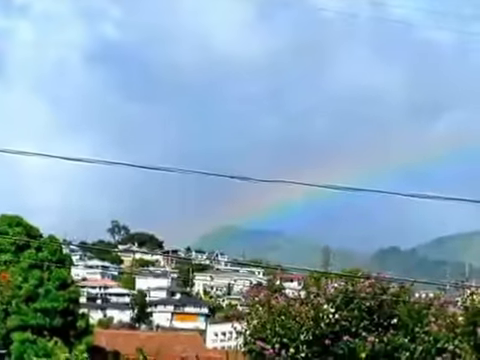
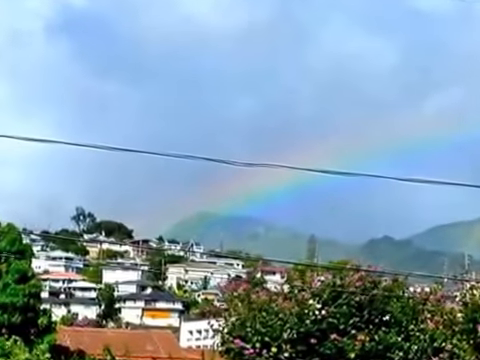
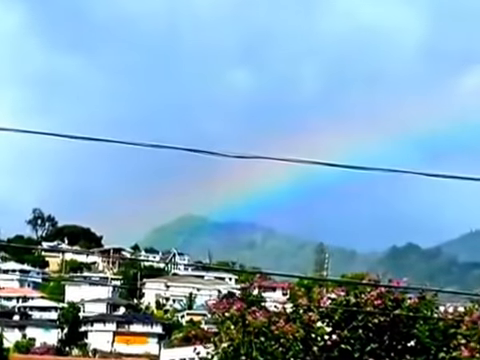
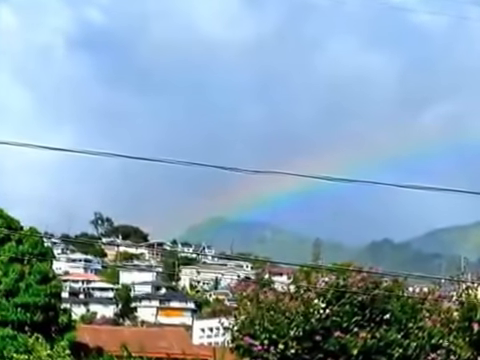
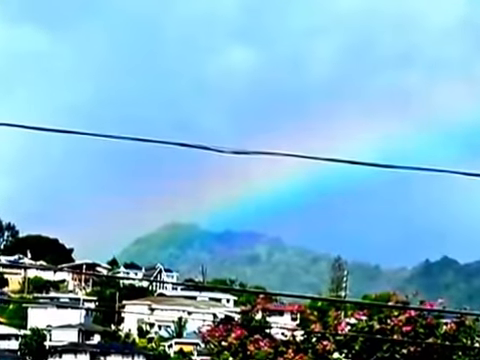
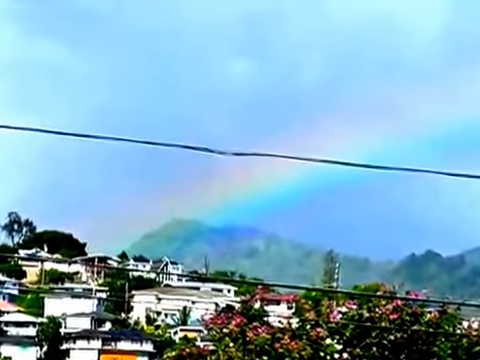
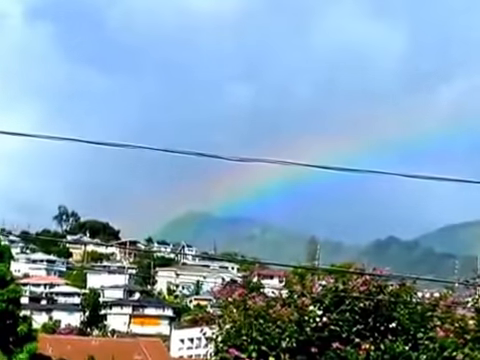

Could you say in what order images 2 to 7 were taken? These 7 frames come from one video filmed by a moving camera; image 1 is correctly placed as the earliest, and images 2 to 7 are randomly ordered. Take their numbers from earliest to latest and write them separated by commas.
4, 2, 7, 3, 6, 5
